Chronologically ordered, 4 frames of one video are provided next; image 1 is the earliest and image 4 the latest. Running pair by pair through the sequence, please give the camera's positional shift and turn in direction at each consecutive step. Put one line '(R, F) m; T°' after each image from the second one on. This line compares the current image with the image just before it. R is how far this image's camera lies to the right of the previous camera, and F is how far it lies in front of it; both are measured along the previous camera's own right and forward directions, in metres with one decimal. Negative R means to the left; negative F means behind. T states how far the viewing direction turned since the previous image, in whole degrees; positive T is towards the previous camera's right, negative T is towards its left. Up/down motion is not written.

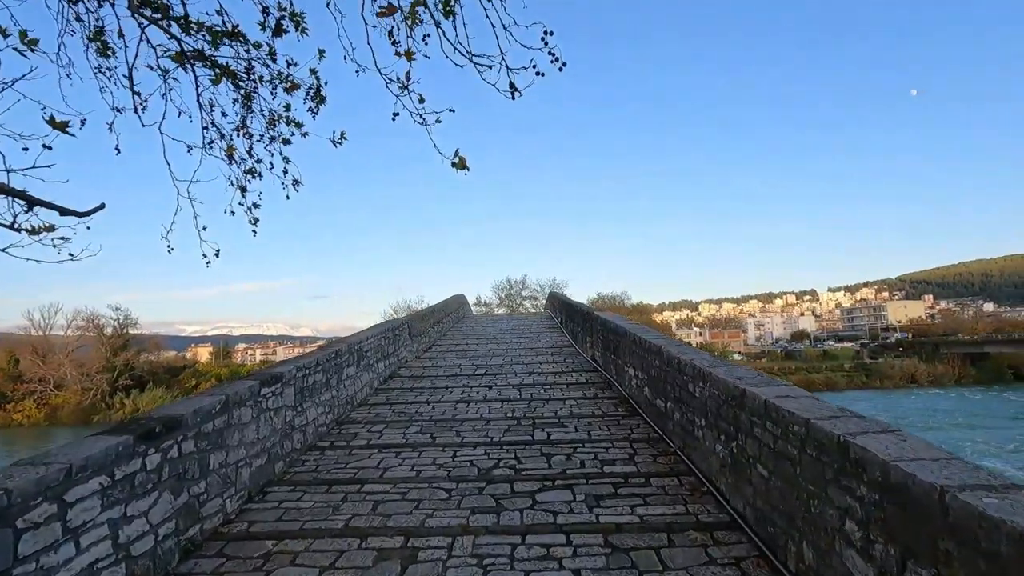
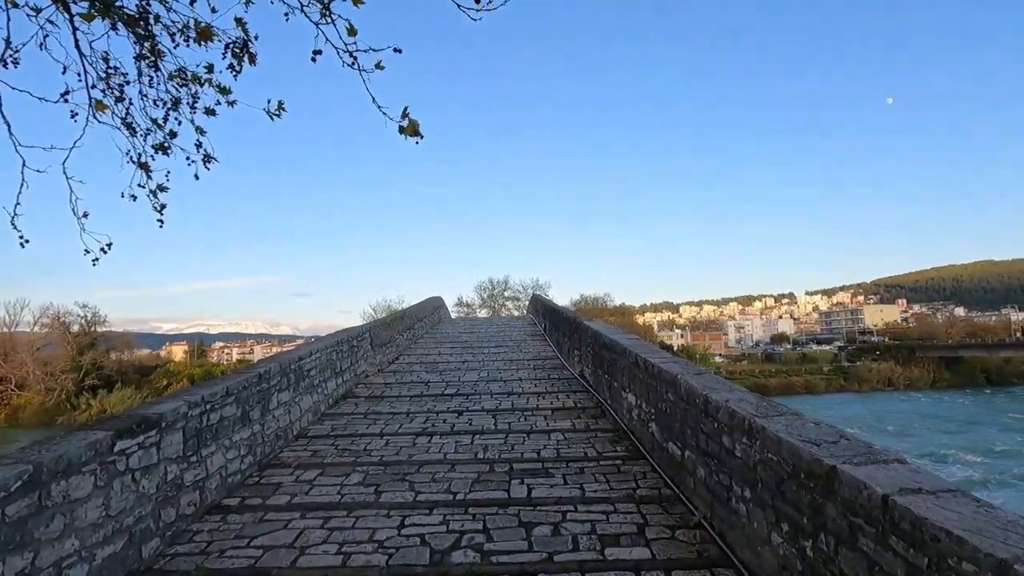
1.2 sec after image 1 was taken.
(+0.1, +1.4) m; +2°
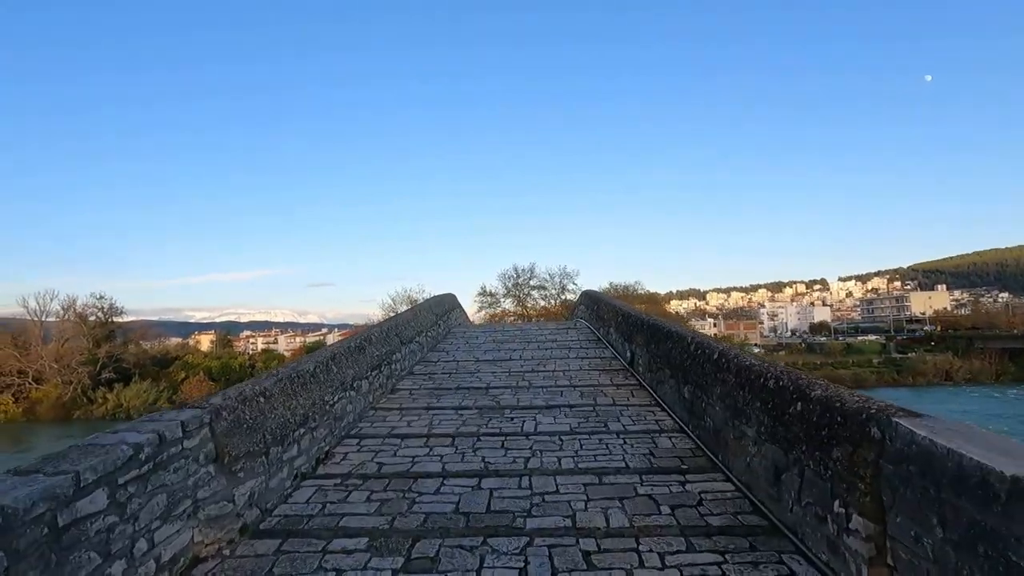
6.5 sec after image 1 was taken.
(-0.5, +6.5) m; -3°
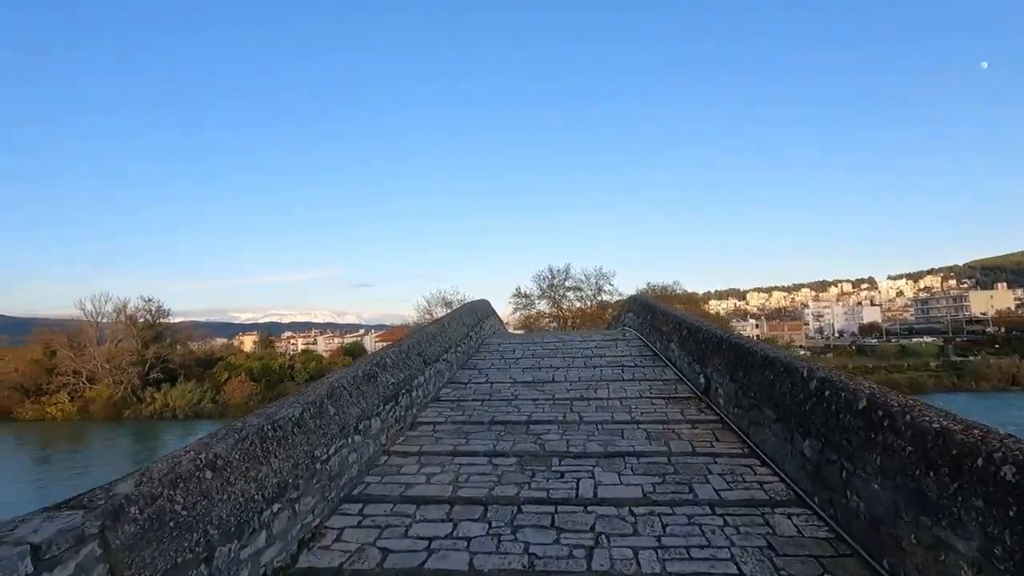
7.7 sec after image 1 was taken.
(-0.1, +1.4) m; -4°
